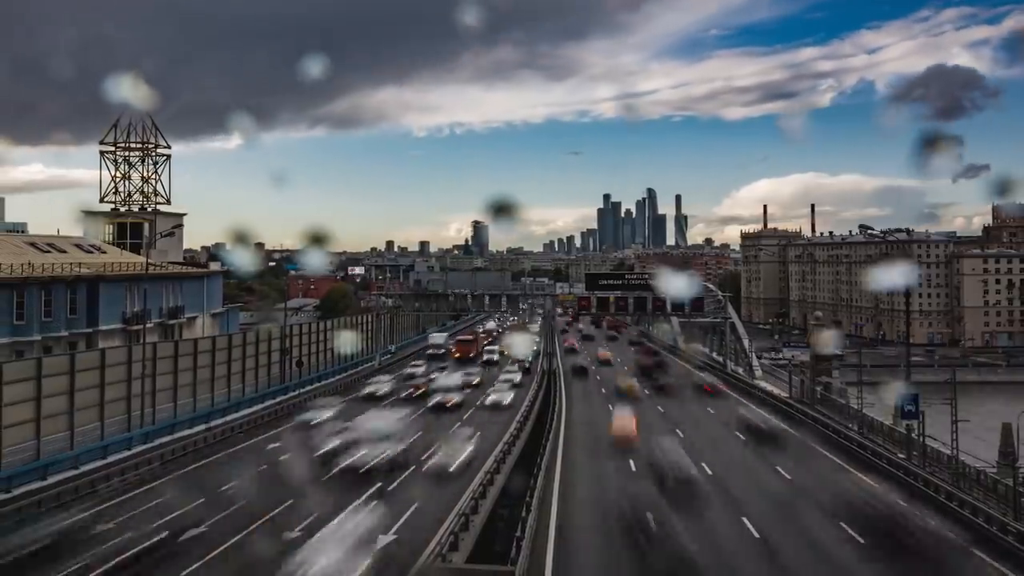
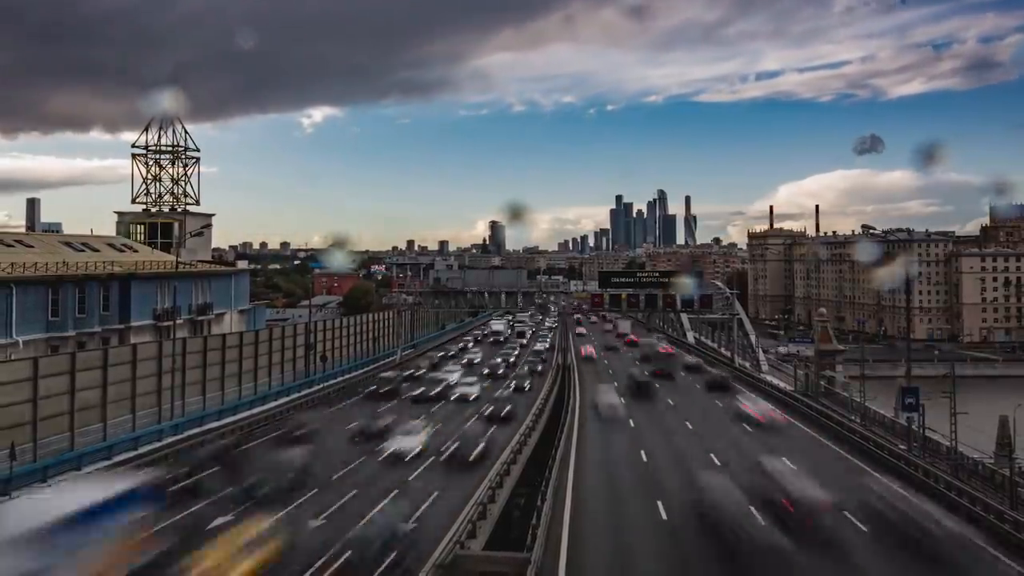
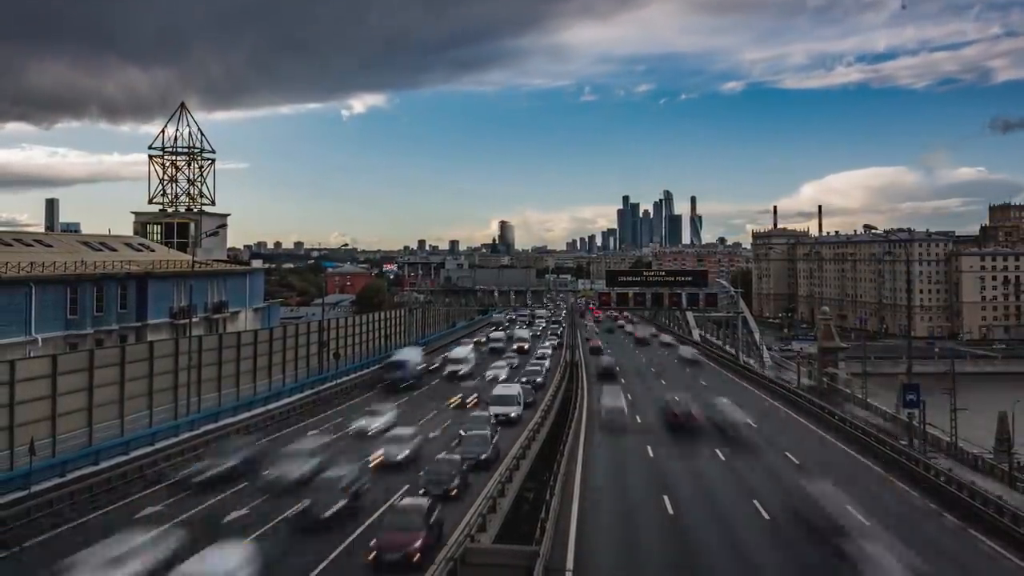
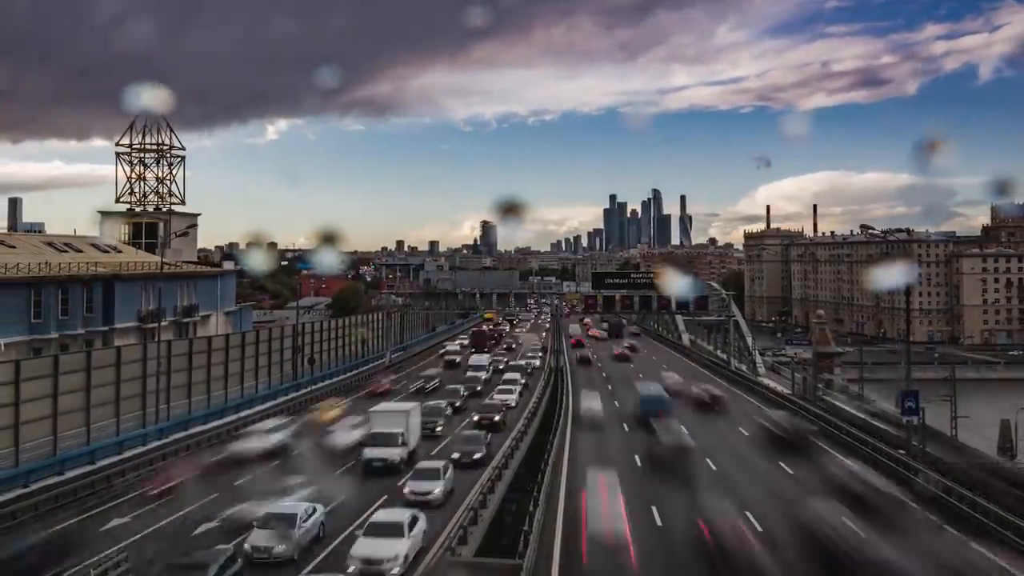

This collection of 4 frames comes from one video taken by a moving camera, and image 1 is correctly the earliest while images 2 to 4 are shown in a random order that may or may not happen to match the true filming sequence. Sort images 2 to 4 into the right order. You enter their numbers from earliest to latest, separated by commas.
4, 2, 3
